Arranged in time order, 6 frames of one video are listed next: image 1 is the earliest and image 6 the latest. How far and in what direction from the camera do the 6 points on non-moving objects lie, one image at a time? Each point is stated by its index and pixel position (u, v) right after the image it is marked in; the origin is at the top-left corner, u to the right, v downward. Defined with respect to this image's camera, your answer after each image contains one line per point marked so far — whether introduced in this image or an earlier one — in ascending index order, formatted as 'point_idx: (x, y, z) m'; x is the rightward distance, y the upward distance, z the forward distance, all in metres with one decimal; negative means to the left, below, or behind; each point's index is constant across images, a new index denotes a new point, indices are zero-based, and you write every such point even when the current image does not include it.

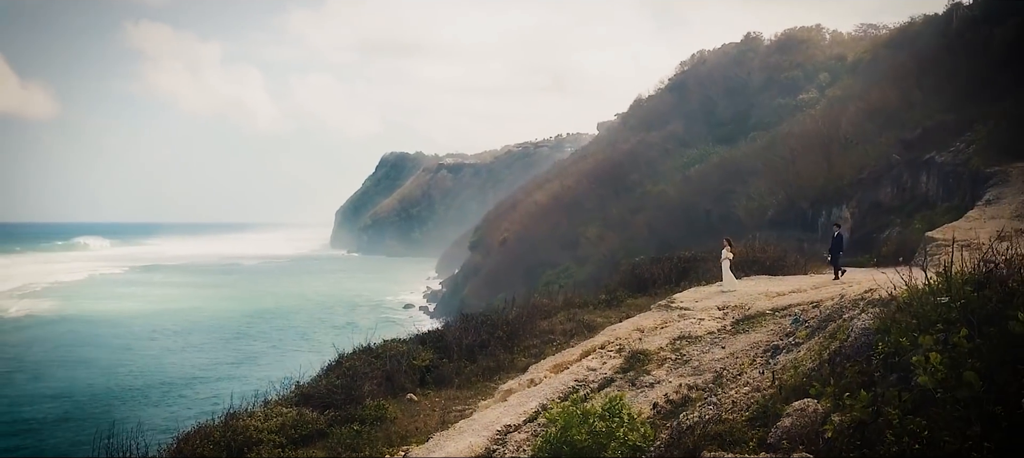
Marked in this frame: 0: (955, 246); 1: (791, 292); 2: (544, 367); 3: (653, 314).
0: (+8.1, -0.3, +11.2) m
1: (+4.8, -1.1, +10.3) m
2: (+0.6, -2.8, +12.0) m
3: (+2.8, -1.7, +11.7) m
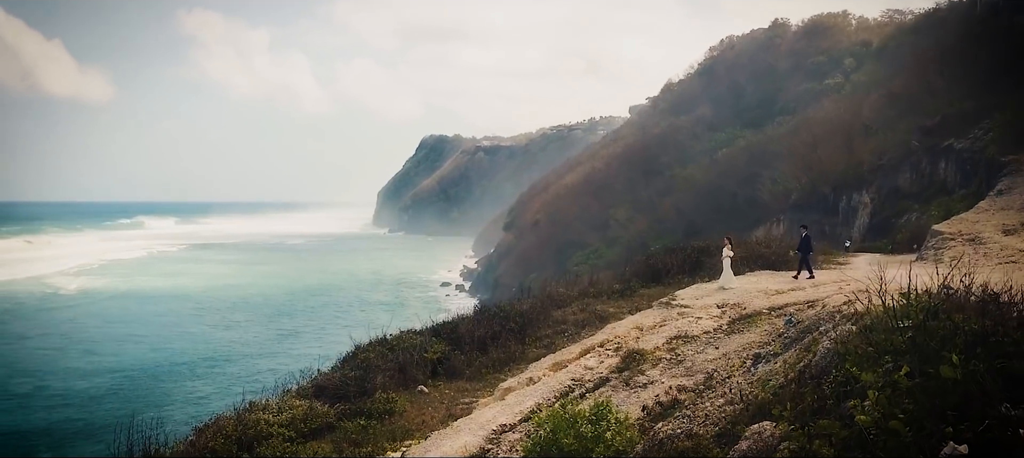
0: (+8.1, -0.2, +10.9) m
1: (+4.7, -1.0, +10.1) m
2: (+0.6, -2.7, +12.0) m
3: (+2.7, -1.6, +11.6) m
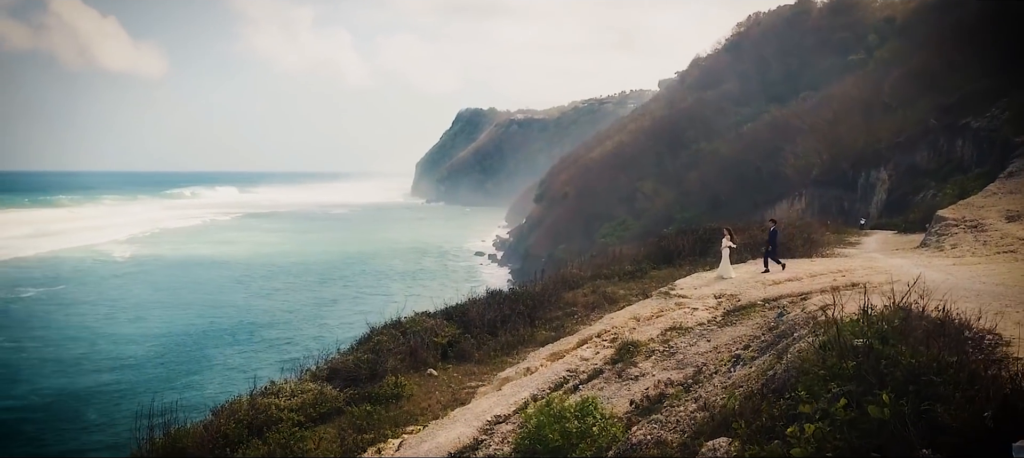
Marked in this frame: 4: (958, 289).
0: (+8.0, 0.0, +10.7) m
1: (+4.6, -0.9, +10.0) m
2: (+0.6, -2.5, +12.0) m
3: (+2.7, -1.4, +11.5) m
4: (+5.9, -0.9, +8.2) m
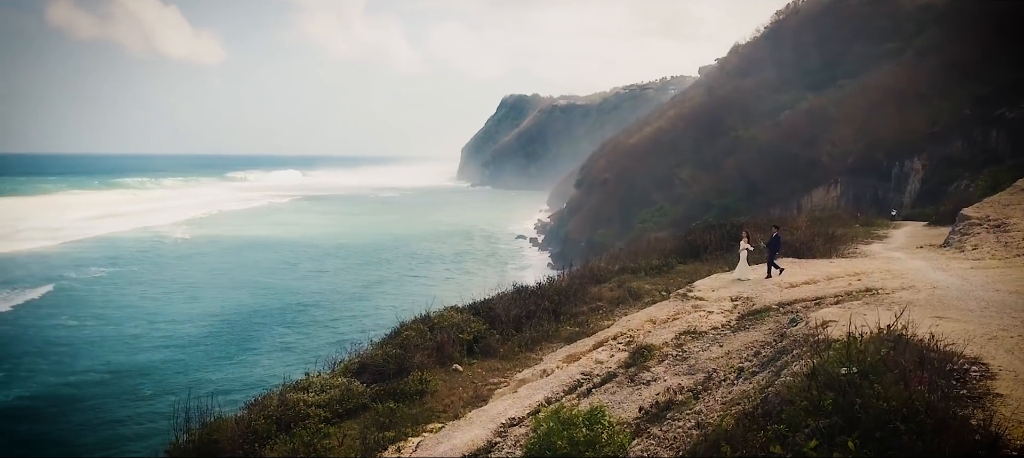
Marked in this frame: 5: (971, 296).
0: (+8.2, 0.0, +10.3) m
1: (+4.8, -0.9, +9.8) m
2: (+0.9, -2.6, +12.1) m
3: (+3.0, -1.4, +11.5) m
4: (+6.0, -0.9, +8.0) m
5: (+6.0, -0.9, +8.0) m
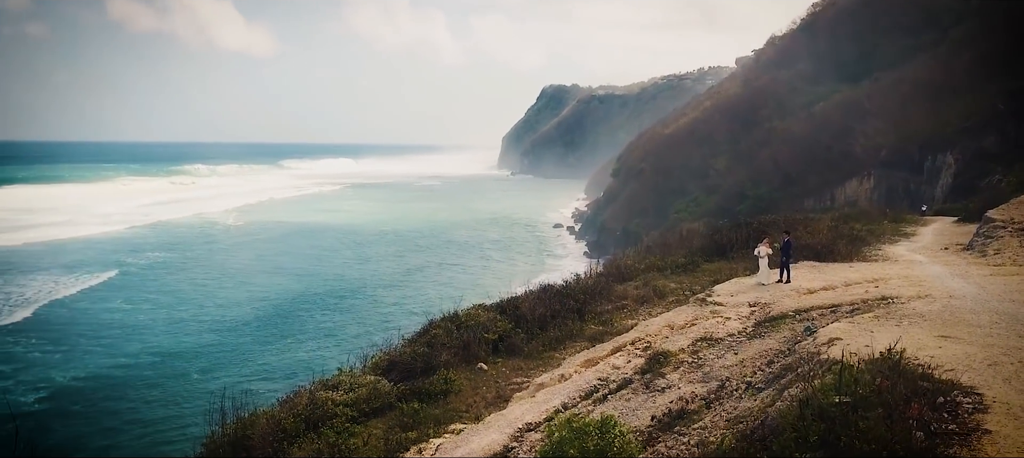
0: (+8.5, 0.0, +10.0) m
1: (+5.0, -1.0, +9.7) m
2: (+1.3, -2.7, +12.2) m
3: (+3.3, -1.5, +11.4) m
4: (+6.2, -1.0, +7.9) m
5: (+6.2, -1.0, +7.9) m
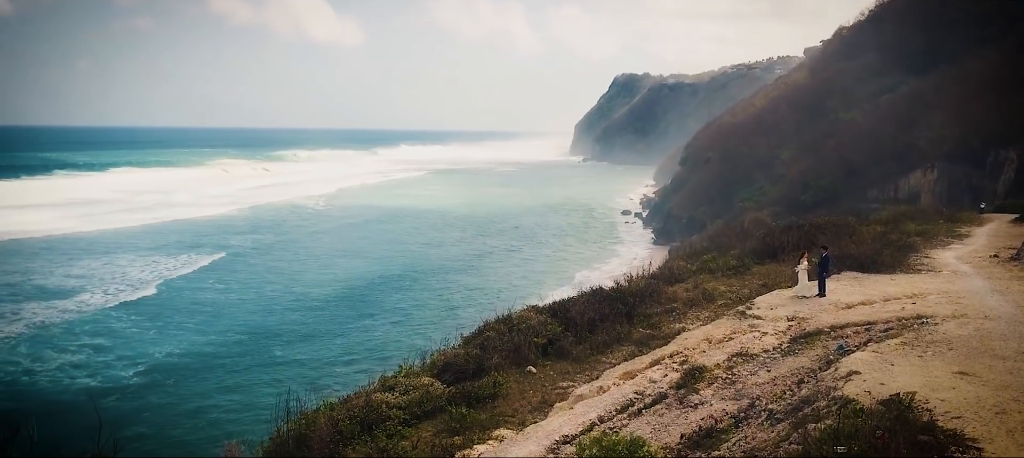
0: (+9.0, -0.2, +9.6) m
1: (+5.6, -1.2, +9.6) m
2: (+2.1, -2.9, +12.4) m
3: (+4.0, -1.7, +11.4) m
4: (+6.6, -1.2, +7.6) m
5: (+6.6, -1.2, +7.6) m
